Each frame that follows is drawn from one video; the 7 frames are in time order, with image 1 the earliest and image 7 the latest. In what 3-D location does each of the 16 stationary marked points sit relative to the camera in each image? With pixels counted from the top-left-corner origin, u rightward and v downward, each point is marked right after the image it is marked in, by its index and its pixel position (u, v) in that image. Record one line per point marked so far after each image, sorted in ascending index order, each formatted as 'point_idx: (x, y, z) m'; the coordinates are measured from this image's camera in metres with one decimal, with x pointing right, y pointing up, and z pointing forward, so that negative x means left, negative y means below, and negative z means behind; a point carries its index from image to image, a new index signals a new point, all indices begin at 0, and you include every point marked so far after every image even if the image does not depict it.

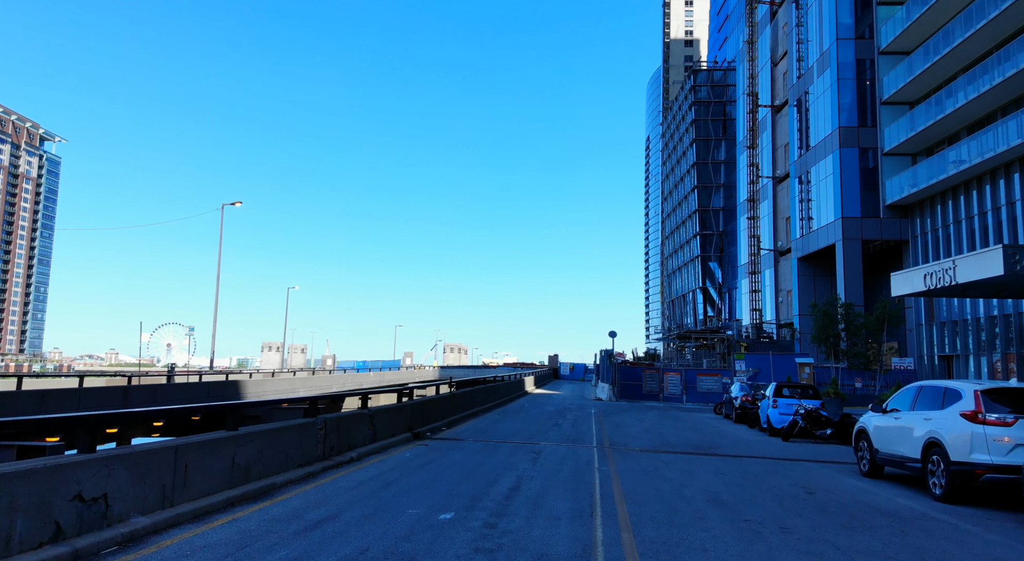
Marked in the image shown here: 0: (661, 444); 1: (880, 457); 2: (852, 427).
0: (+3.5, -3.8, +16.1) m
1: (+6.0, -2.9, +11.3) m
2: (+8.9, -3.8, +18.0) m
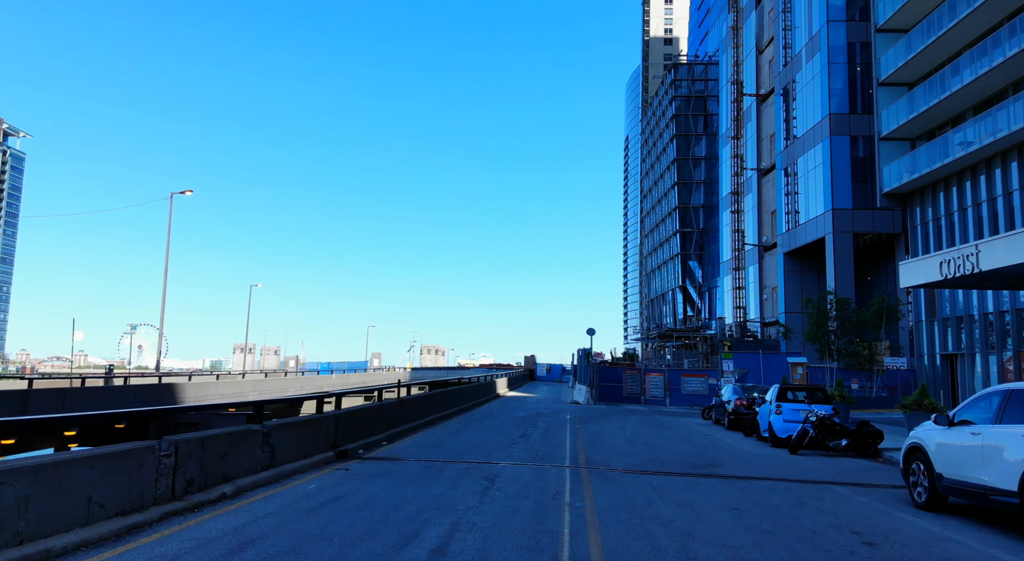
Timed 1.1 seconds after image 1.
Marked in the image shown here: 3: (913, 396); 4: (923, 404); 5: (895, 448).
0: (+2.6, -3.4, +13.2) m
1: (+5.3, -2.5, +8.4) m
2: (+7.9, -3.4, +15.2) m
3: (+9.4, -2.7, +16.1) m
4: (+9.5, -2.9, +15.8) m
5: (+8.8, -3.9, +15.7) m
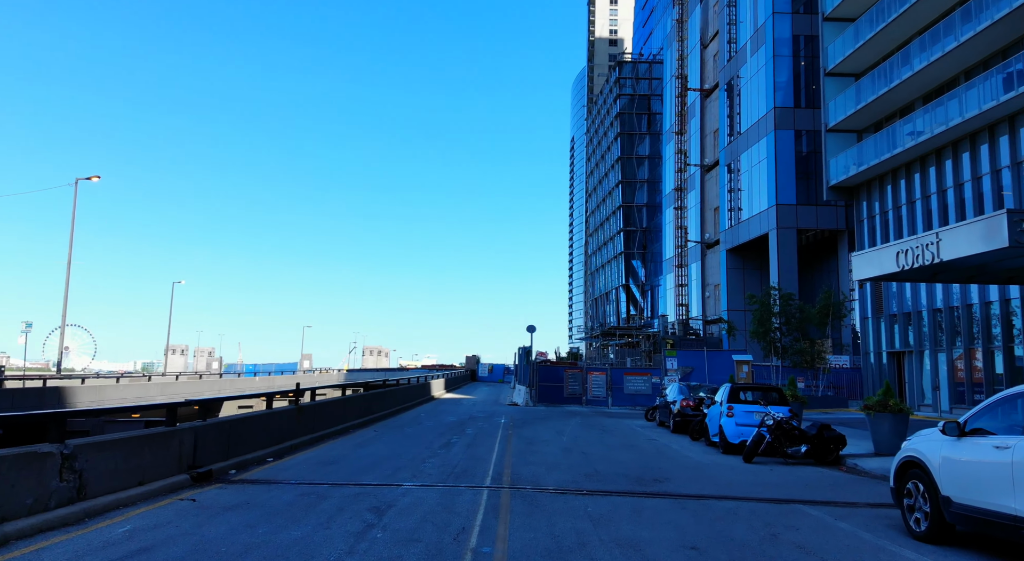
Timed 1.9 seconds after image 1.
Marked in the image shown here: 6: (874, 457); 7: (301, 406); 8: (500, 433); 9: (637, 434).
0: (+1.2, -3.1, +11.1) m
1: (+4.2, -2.2, +6.6) m
2: (+6.3, -3.2, +13.6) m
3: (+7.7, -2.5, +14.6) m
4: (+7.8, -2.6, +14.3) m
5: (+7.1, -3.6, +14.2) m
6: (+7.4, -3.6, +14.1) m
7: (-4.5, -2.7, +14.6) m
8: (-0.3, -4.0, +17.8) m
9: (+3.5, -4.3, +19.4) m
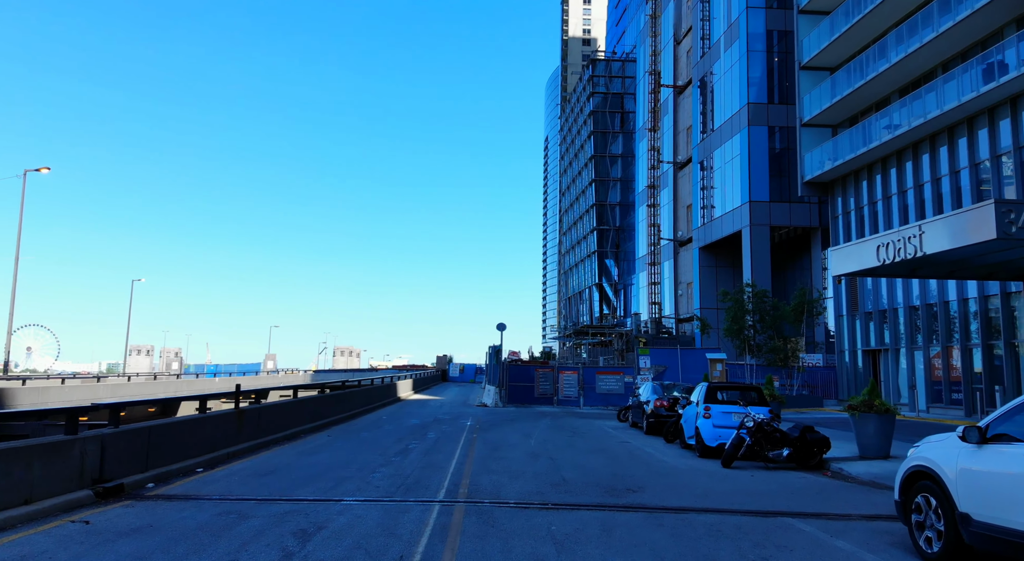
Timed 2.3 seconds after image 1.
0: (+0.6, -3.0, +10.1) m
1: (+3.8, -2.1, +5.7) m
2: (+5.6, -3.0, +12.7) m
3: (+7.0, -2.3, +13.8) m
4: (+7.1, -2.4, +13.5) m
5: (+6.4, -3.4, +13.3) m
6: (+6.7, -3.5, +13.2) m
7: (-5.2, -2.5, +13.4) m
8: (-1.2, -3.8, +16.6) m
9: (+2.6, -4.2, +18.4) m
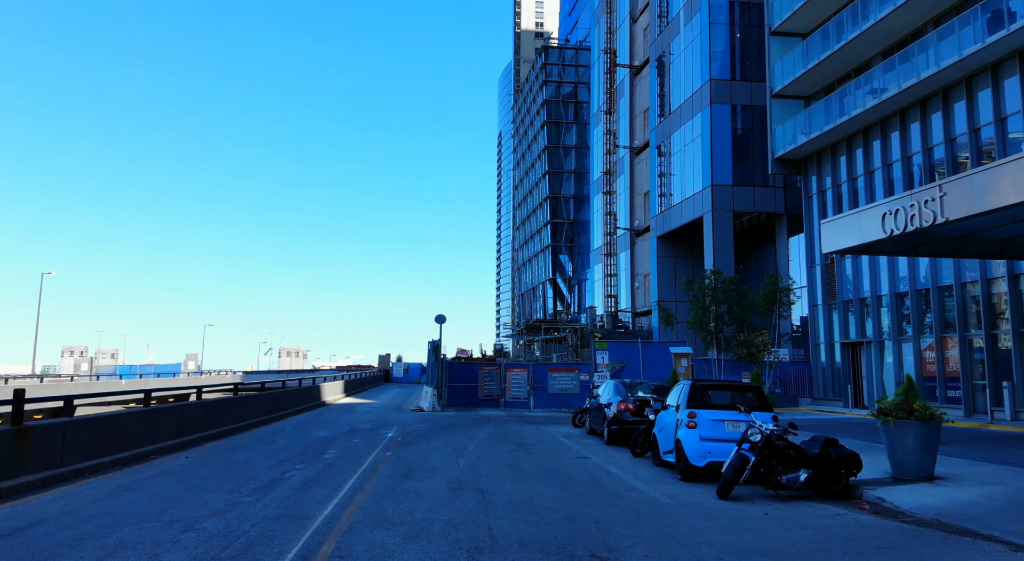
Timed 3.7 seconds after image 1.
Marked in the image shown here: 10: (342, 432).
0: (-0.4, -2.4, +6.3) m
1: (+3.1, -1.5, +2.1) m
2: (+4.5, -2.5, +9.2) m
3: (+5.8, -1.8, +10.4) m
4: (+5.9, -1.9, +10.1) m
5: (+5.2, -2.9, +9.9) m
6: (+5.5, -2.9, +9.9) m
7: (-6.4, -2.0, +9.2) m
8: (-2.6, -3.2, +12.7) m
9: (+1.1, -3.6, +14.7) m
10: (-4.3, -3.8, +17.1) m
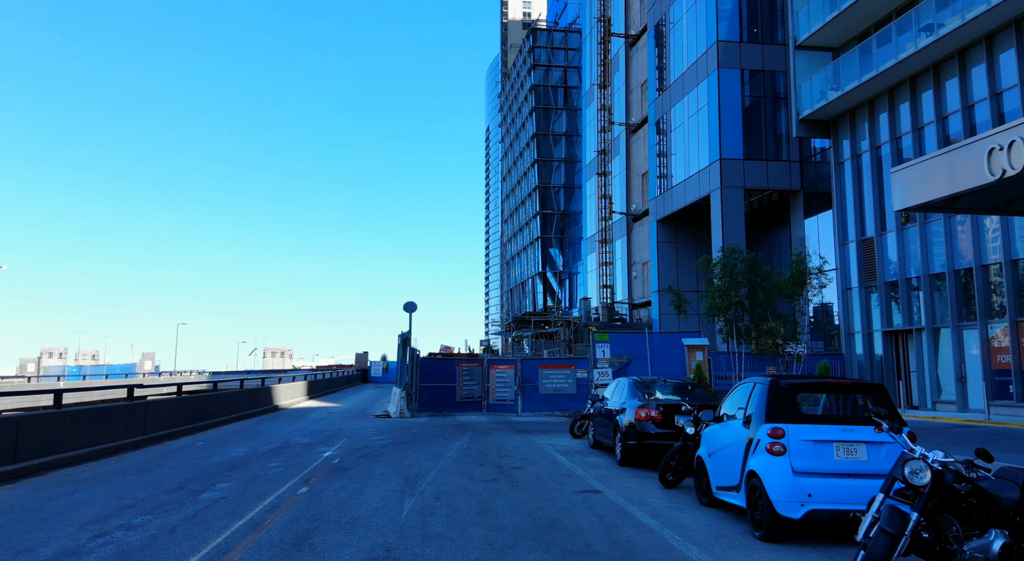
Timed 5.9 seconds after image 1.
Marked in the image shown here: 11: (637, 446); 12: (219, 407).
0: (-0.6, -1.8, +2.1) m
1: (+3.0, -0.9, -2.0) m
2: (+4.2, -1.8, +5.1) m
3: (+5.5, -1.1, +6.3) m
4: (+5.6, -1.2, +6.0) m
5: (+4.9, -2.2, +5.8) m
6: (+5.2, -2.2, +5.8) m
7: (-6.7, -1.4, +4.9) m
8: (-2.9, -2.6, +8.5) m
9: (+0.7, -3.0, +10.5) m
10: (-4.6, -3.2, +12.8) m
11: (+2.0, -2.6, +10.9) m
12: (-8.5, -3.5, +19.0) m
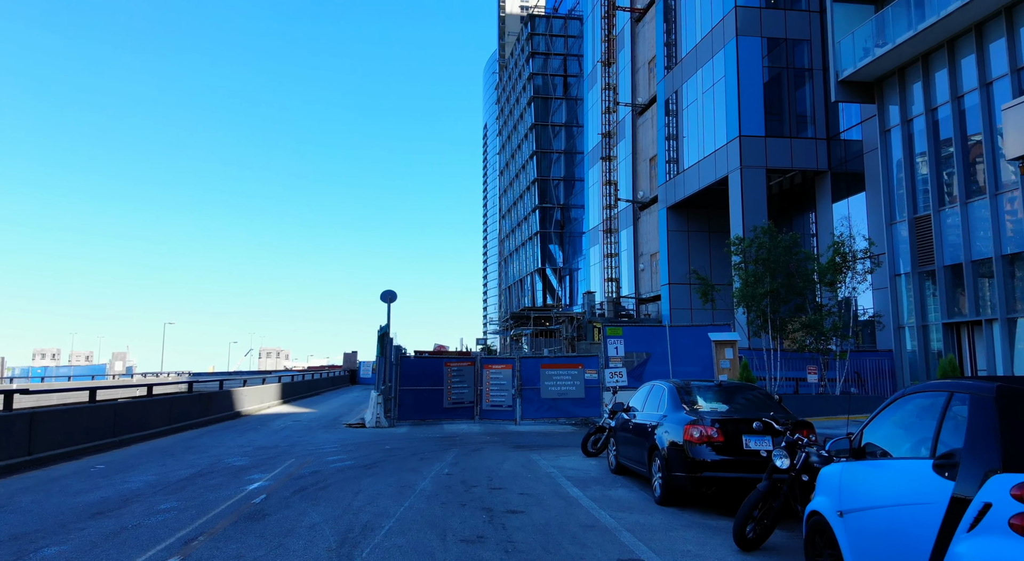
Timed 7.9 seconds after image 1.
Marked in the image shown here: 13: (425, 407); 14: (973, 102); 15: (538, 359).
0: (-0.6, -1.4, -1.2) m
1: (+2.9, -0.4, -5.3) m
2: (+4.2, -1.4, +1.8) m
3: (+5.4, -0.6, +3.0) m
4: (+5.6, -0.8, +2.7) m
5: (+4.9, -1.8, +2.5) m
6: (+5.2, -1.8, +2.5) m
7: (-6.7, -0.9, +1.6) m
8: (-3.0, -2.2, +5.2) m
9: (+0.7, -2.5, +7.3) m
10: (-4.7, -2.8, +9.5) m
11: (+2.0, -2.2, +7.6) m
12: (-8.5, -3.1, +15.7) m
13: (-2.5, -3.6, +19.9) m
14: (+12.6, +4.8, +18.9) m
15: (+0.8, -2.3, +19.9) m
